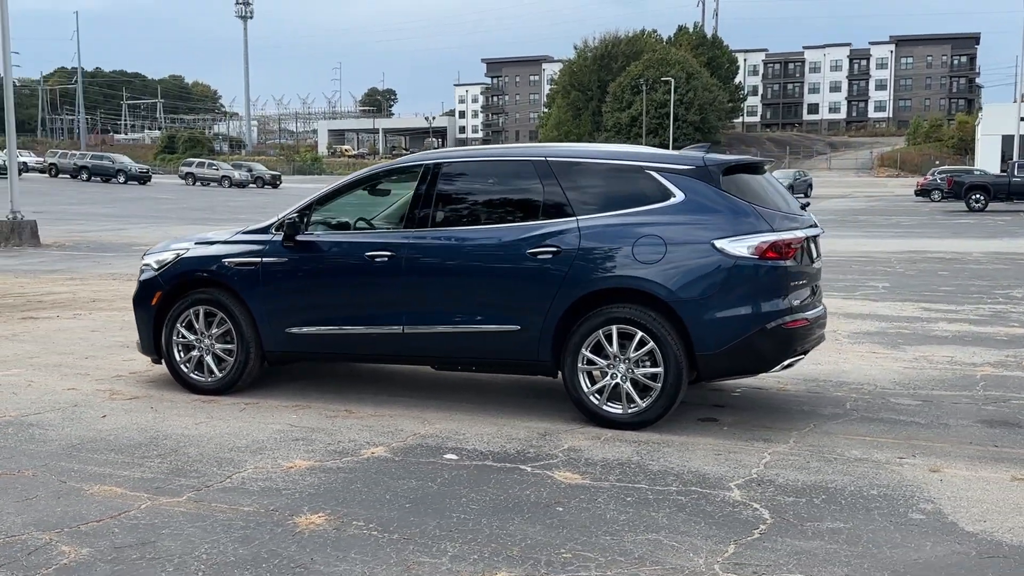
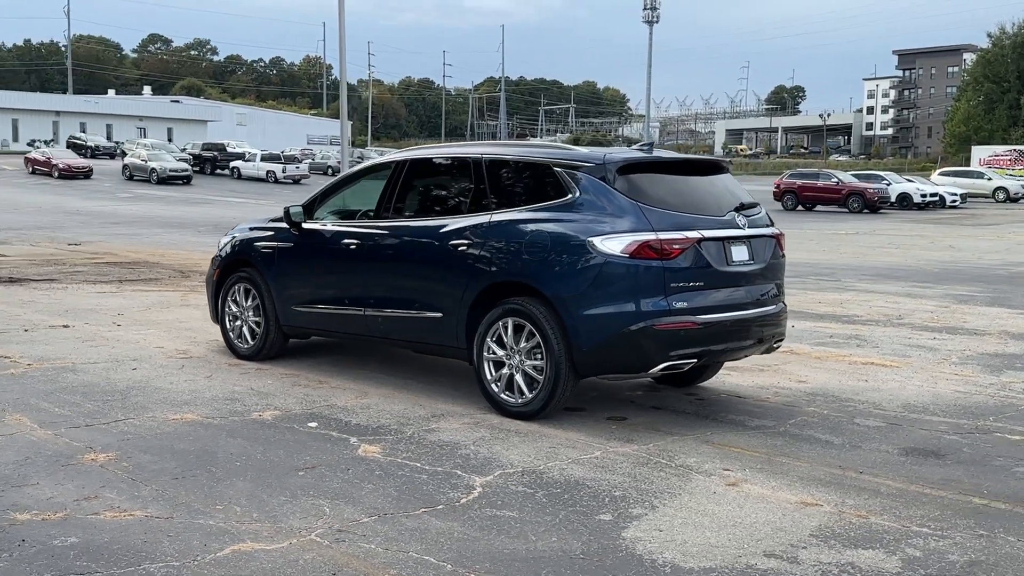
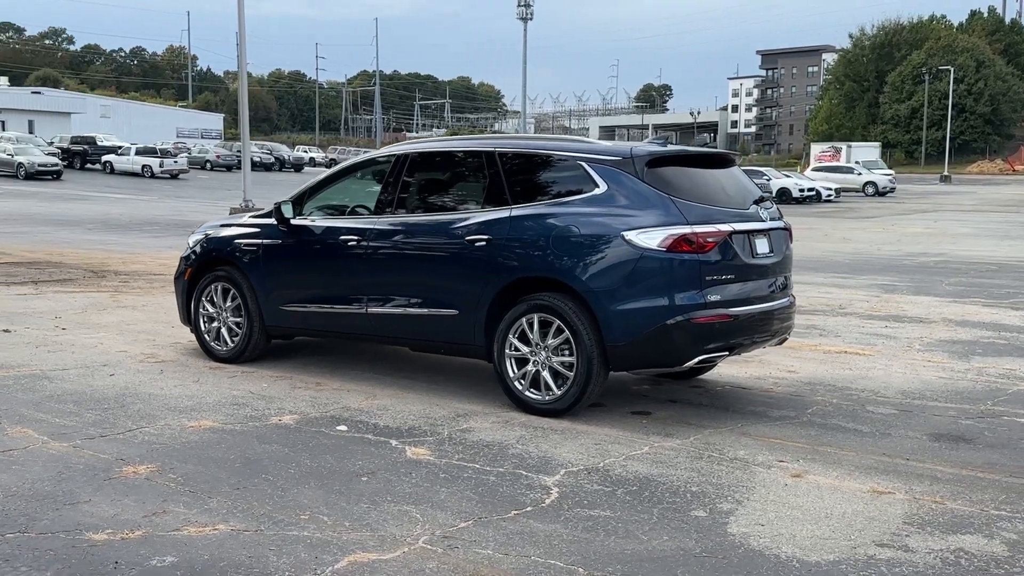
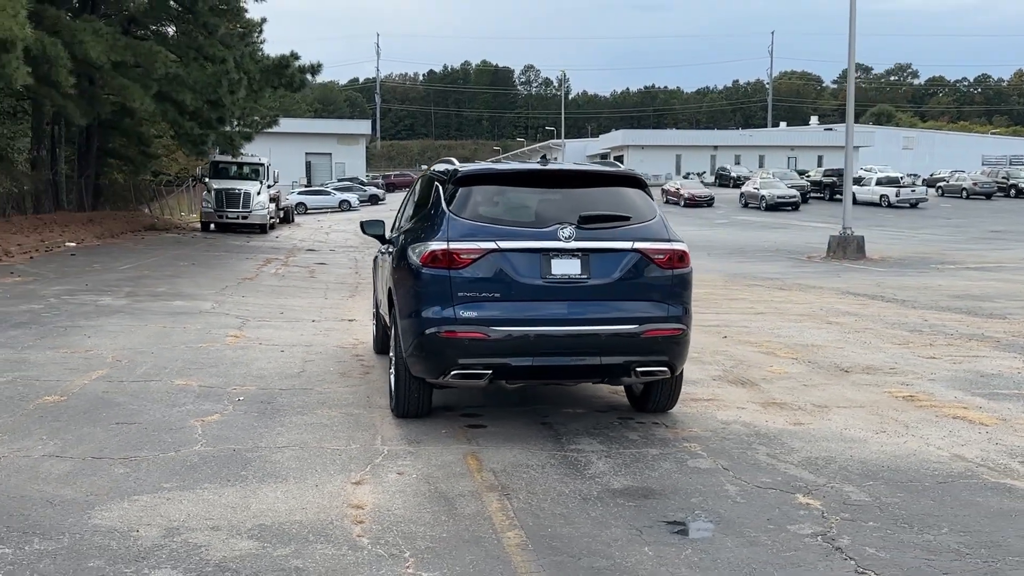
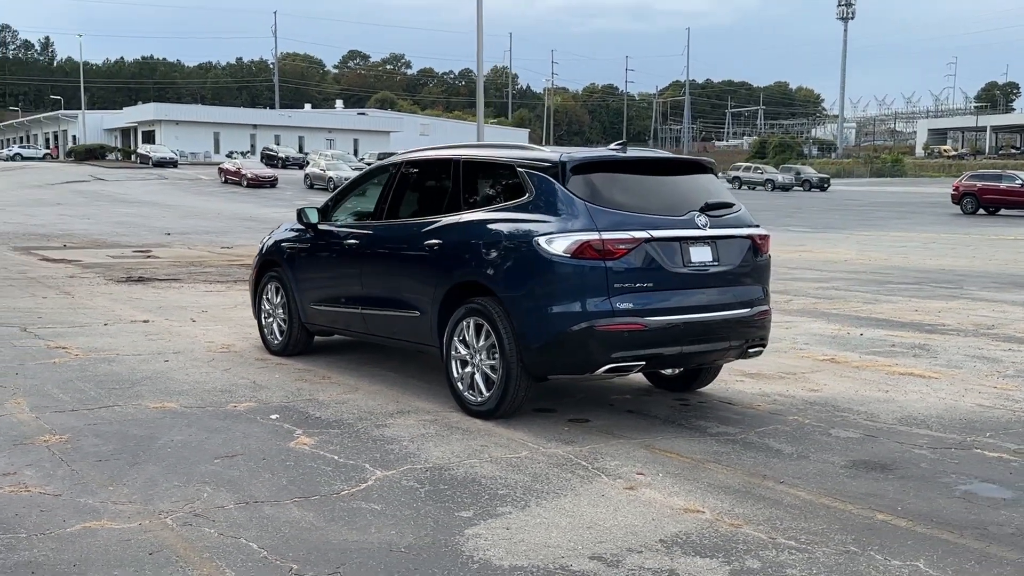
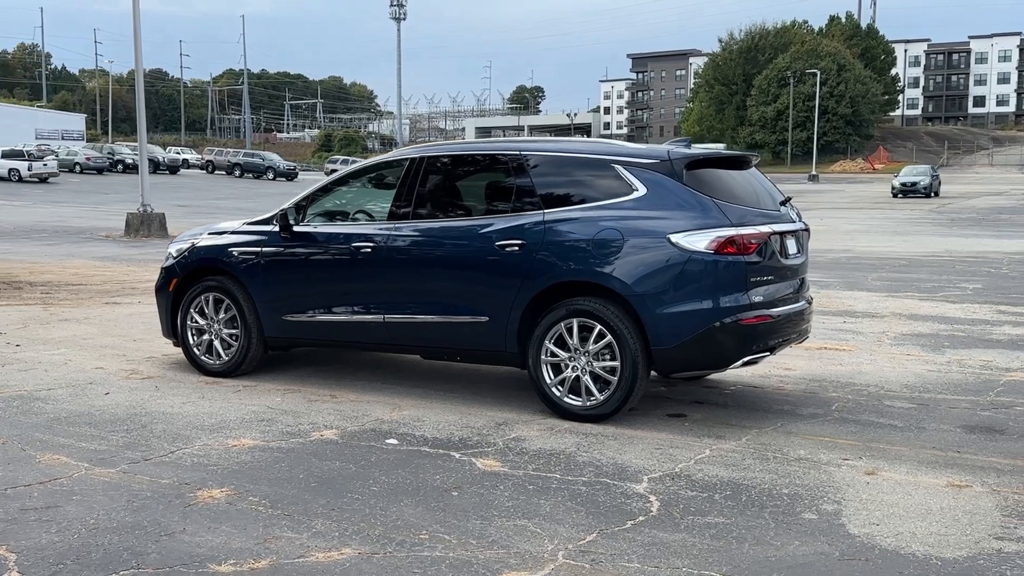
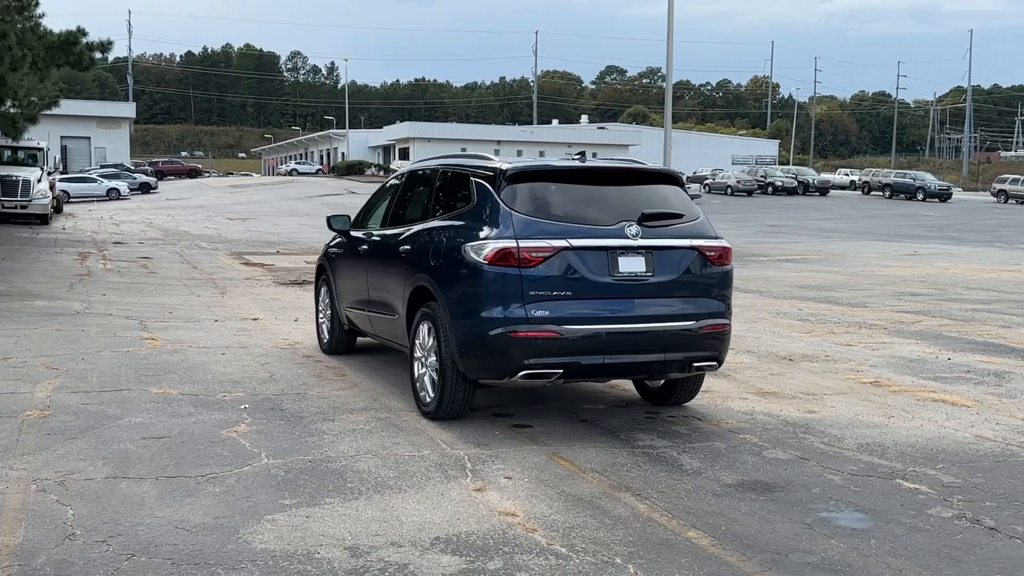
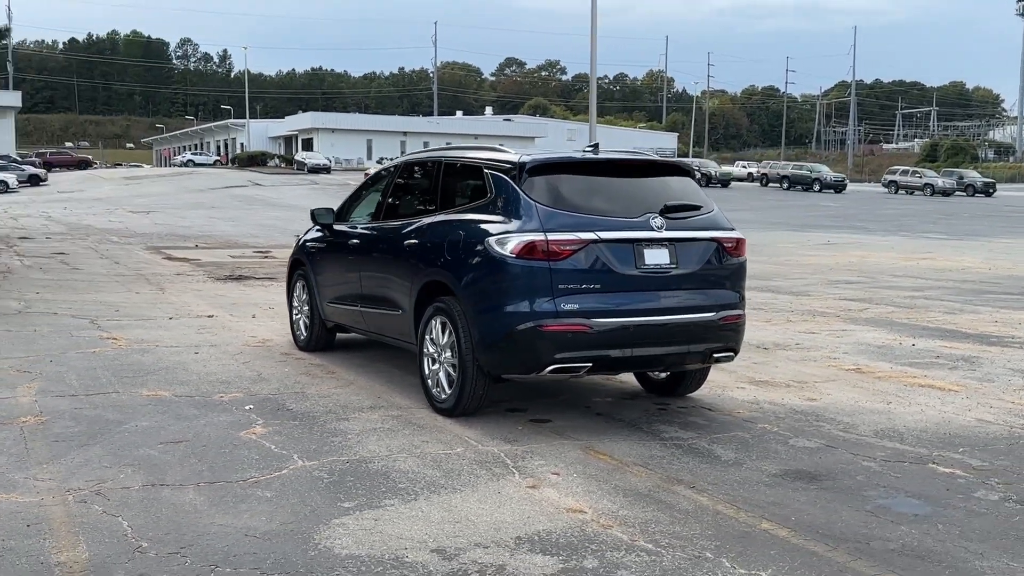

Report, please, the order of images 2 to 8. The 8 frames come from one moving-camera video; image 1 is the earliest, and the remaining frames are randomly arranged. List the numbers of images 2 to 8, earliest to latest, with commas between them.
6, 3, 2, 5, 8, 7, 4
